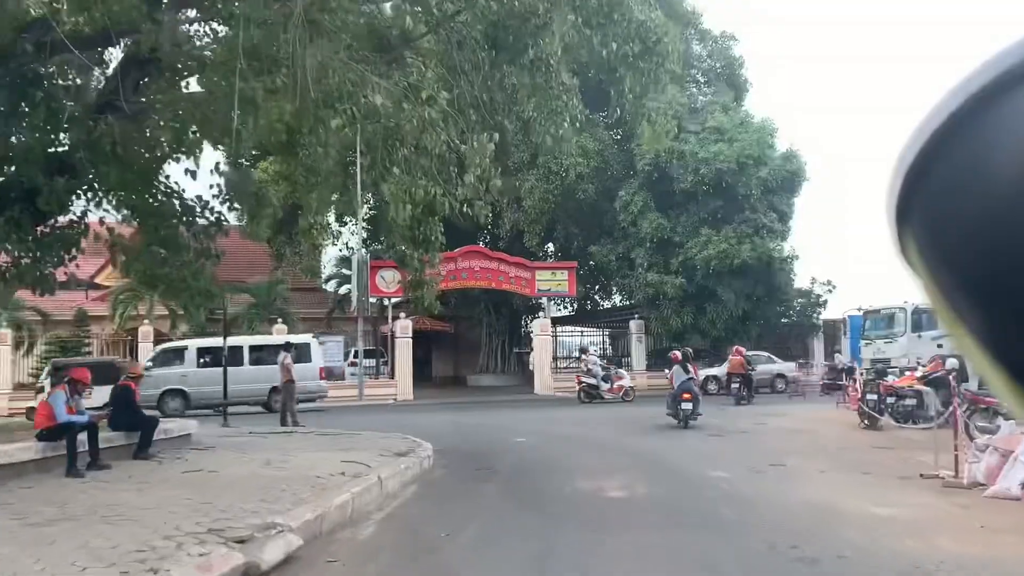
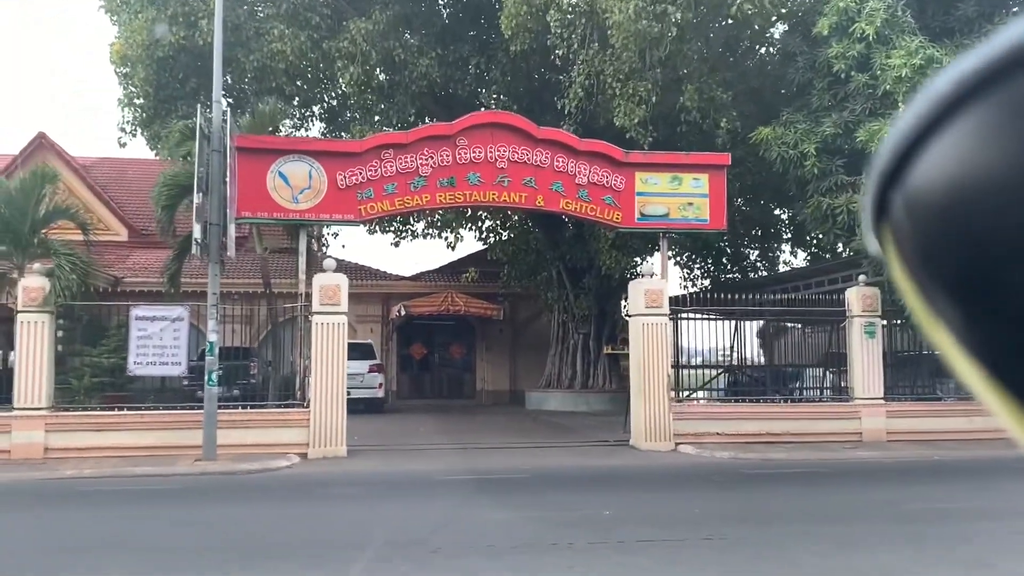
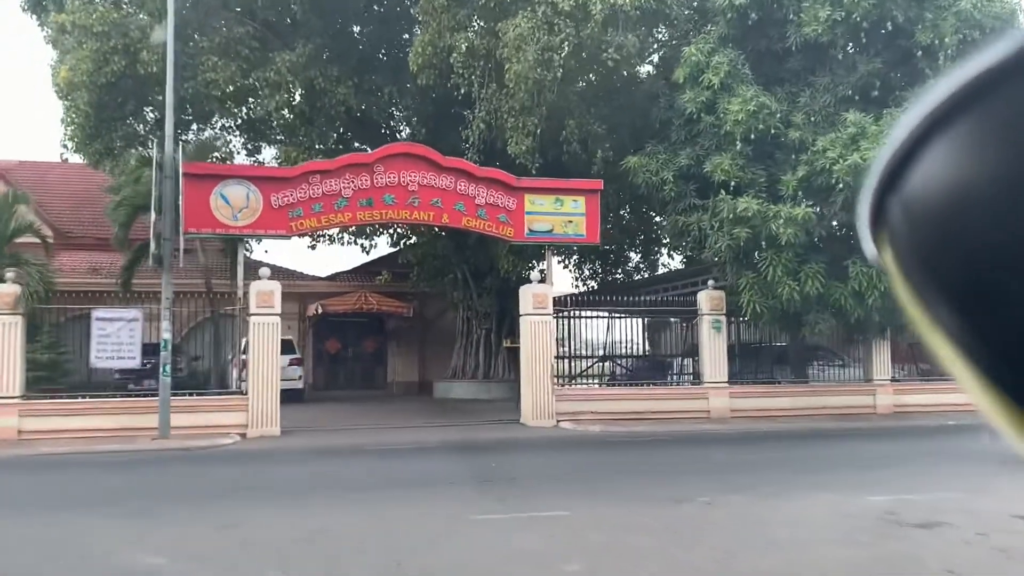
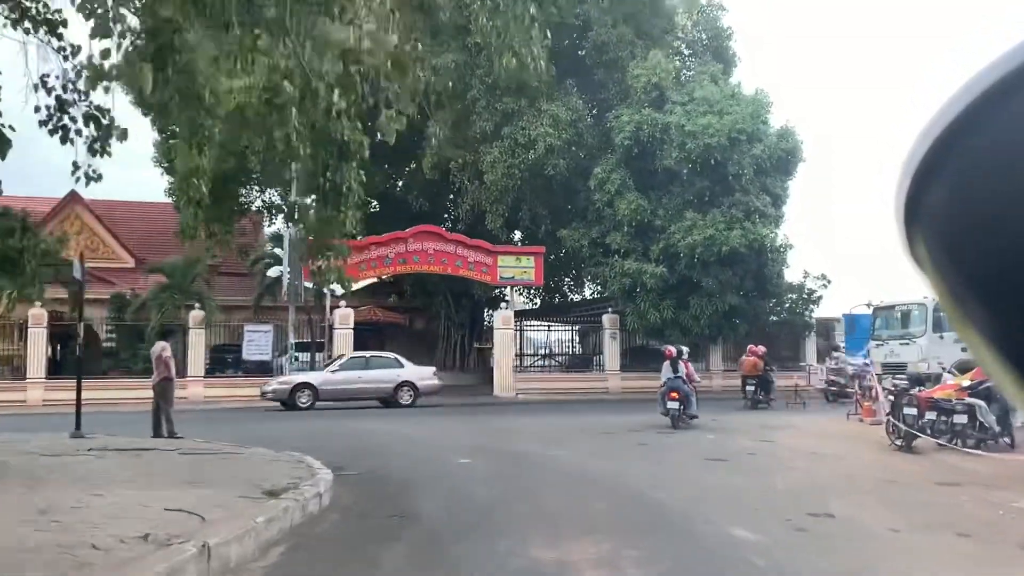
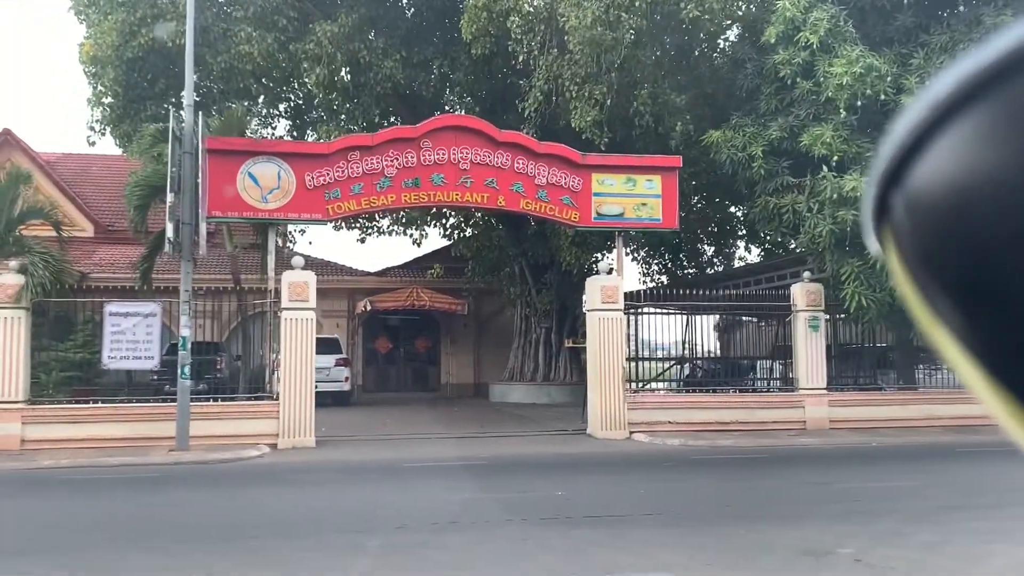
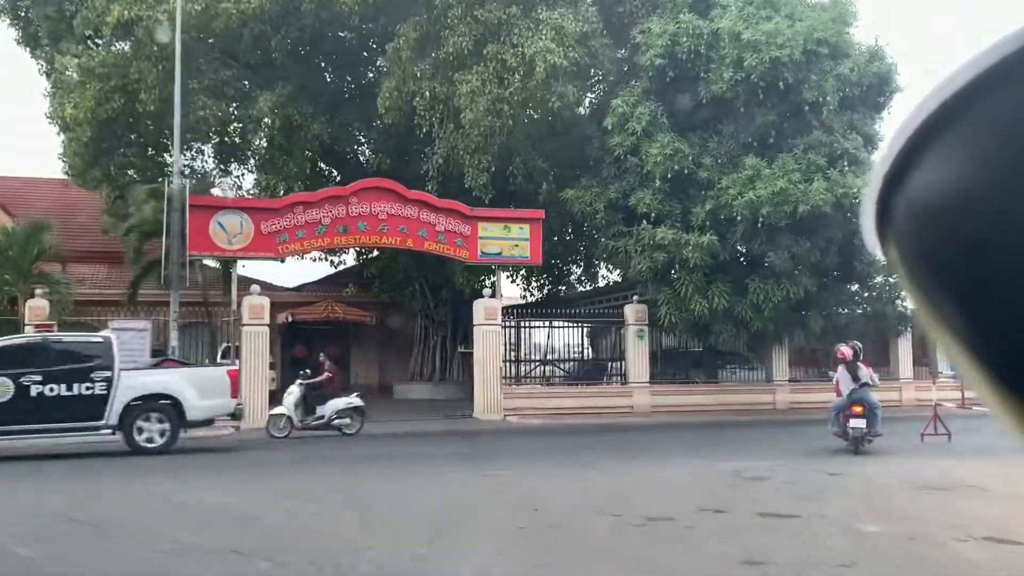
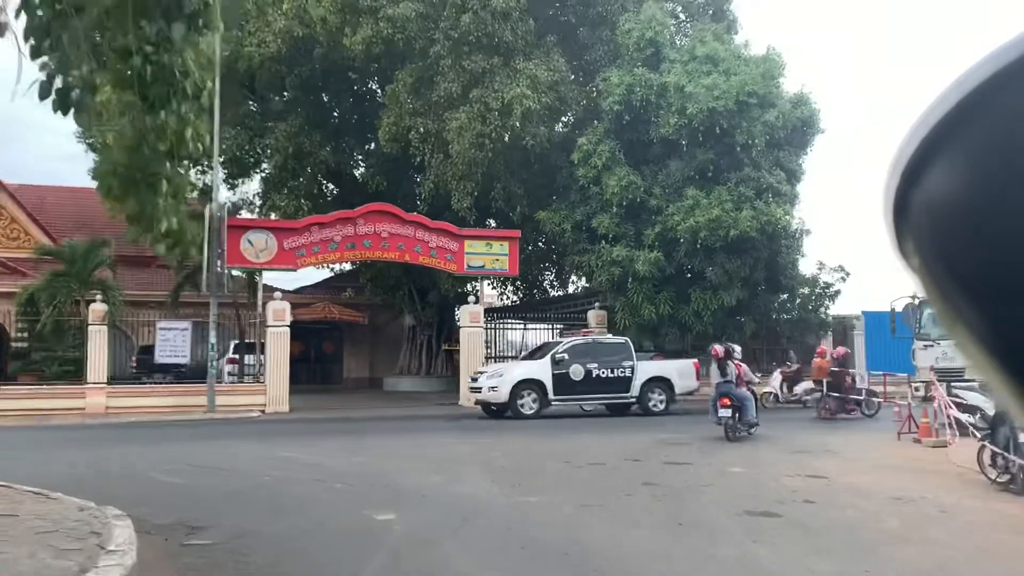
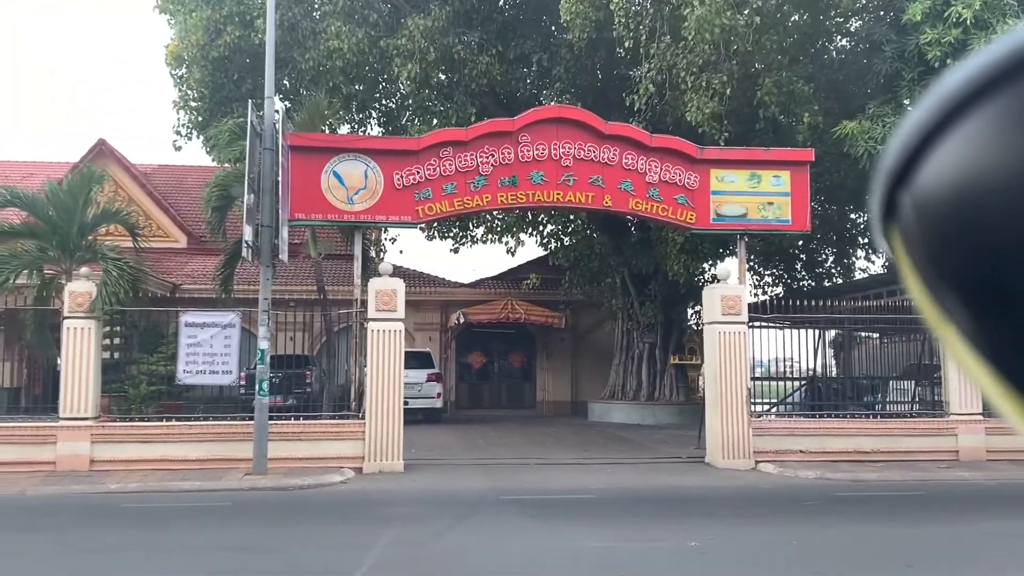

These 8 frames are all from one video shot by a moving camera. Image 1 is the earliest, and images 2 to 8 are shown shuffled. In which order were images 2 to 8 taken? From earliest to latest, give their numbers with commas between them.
4, 7, 6, 3, 5, 2, 8
